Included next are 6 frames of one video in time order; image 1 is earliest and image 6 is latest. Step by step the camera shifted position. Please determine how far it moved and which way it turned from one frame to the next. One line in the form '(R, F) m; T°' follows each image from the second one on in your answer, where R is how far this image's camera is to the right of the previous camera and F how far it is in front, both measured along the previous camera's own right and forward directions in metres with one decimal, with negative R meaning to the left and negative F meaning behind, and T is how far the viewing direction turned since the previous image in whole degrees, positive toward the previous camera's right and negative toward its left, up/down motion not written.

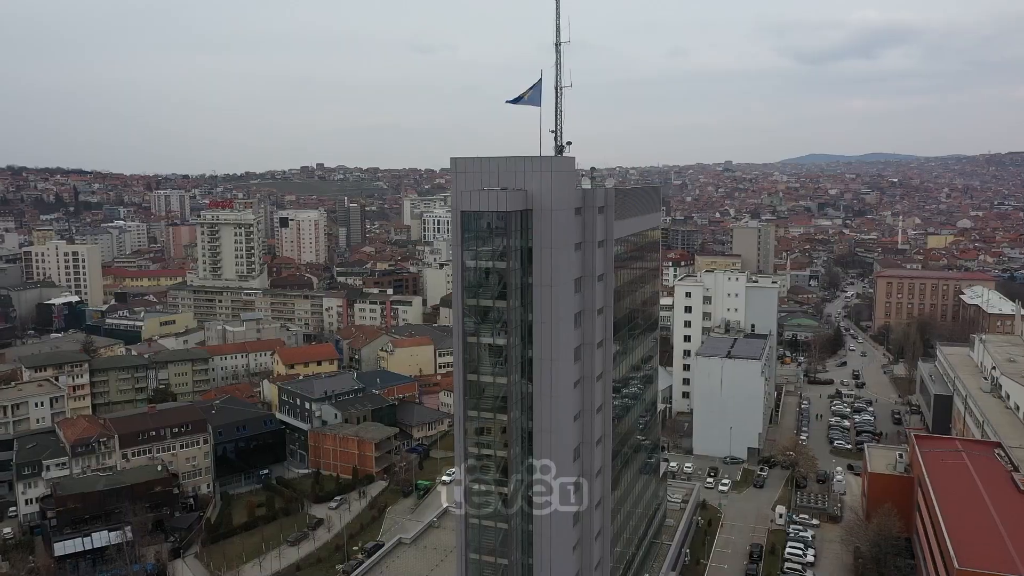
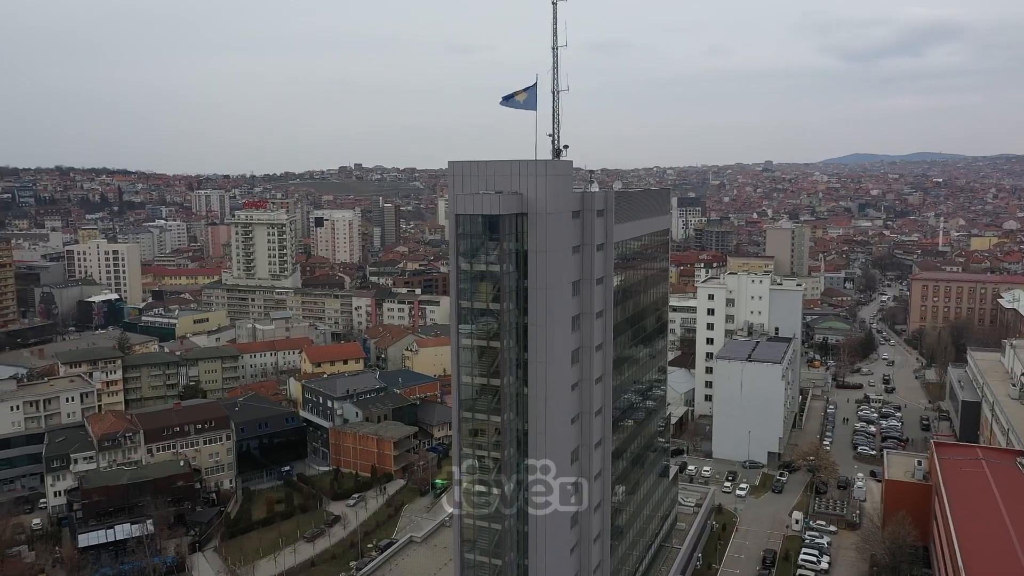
(+0.8, -0.1) m; -3°
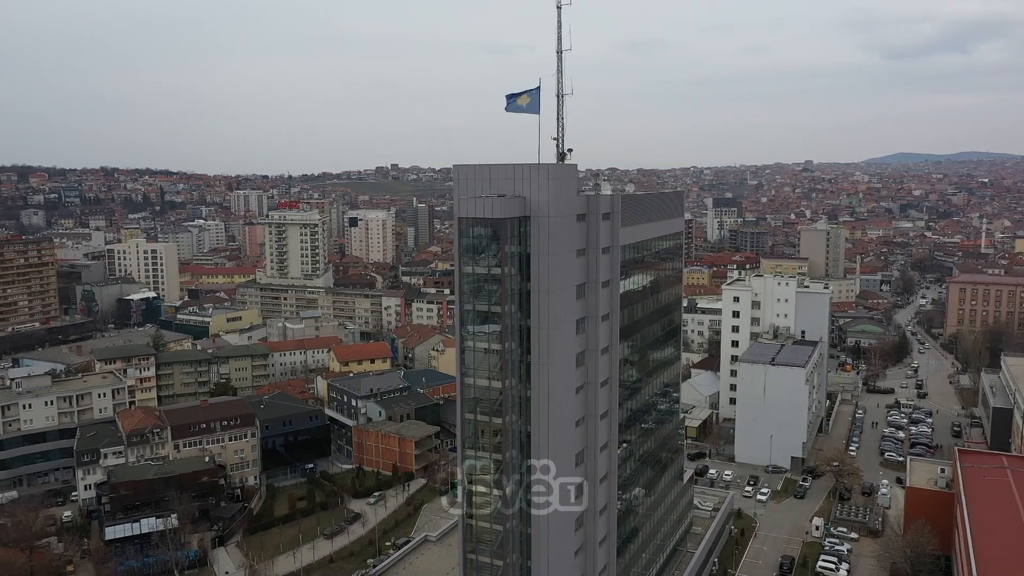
(+0.6, -0.1) m; -3°
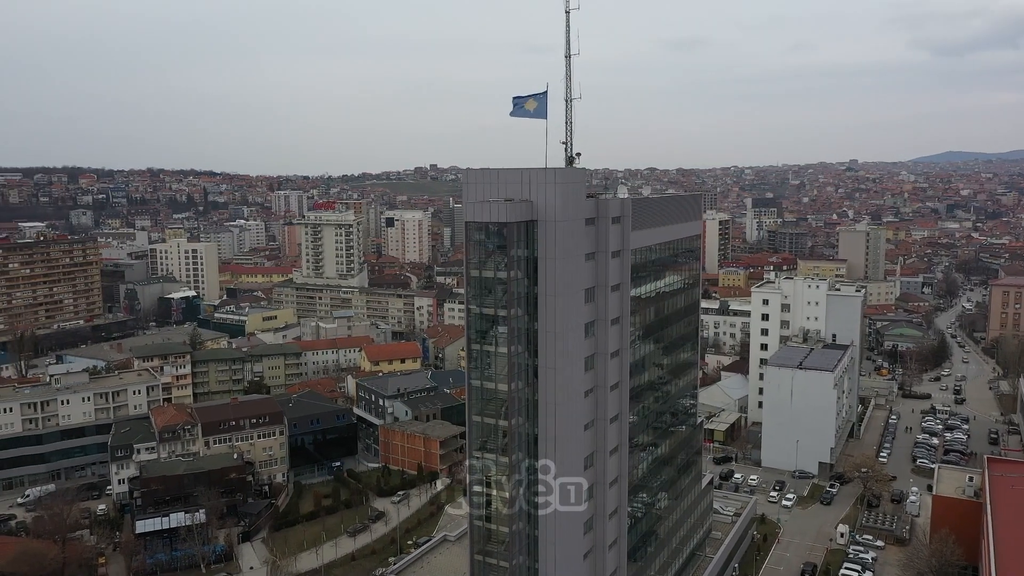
(+0.6, -0.1) m; -3°
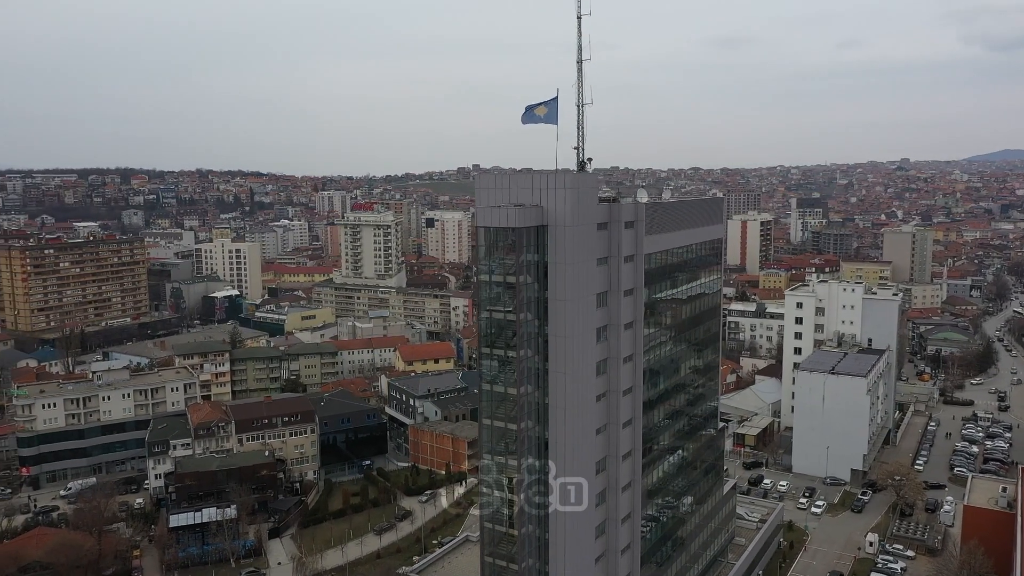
(+0.6, -0.1) m; -3°
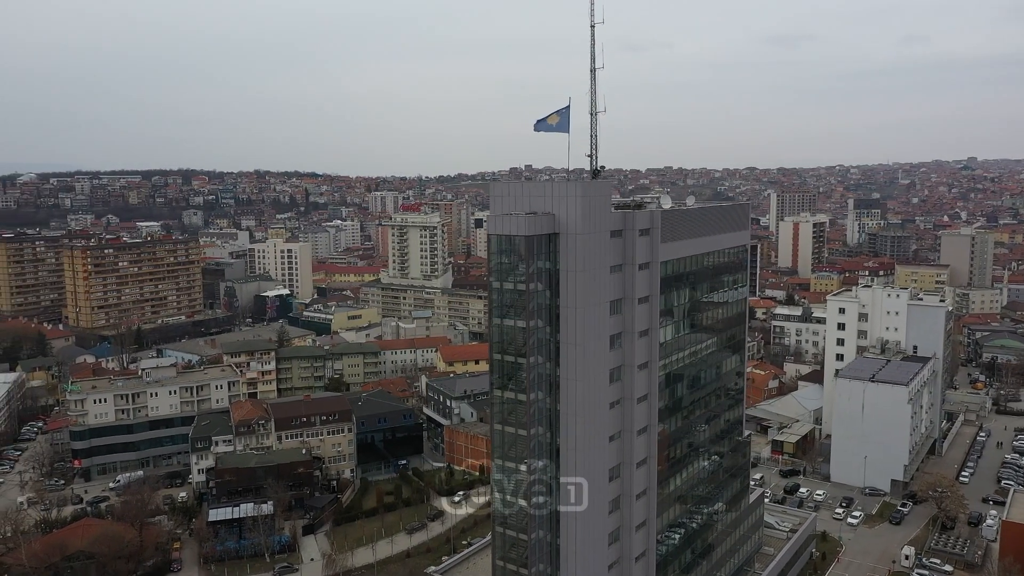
(+0.8, -0.1) m; -4°
